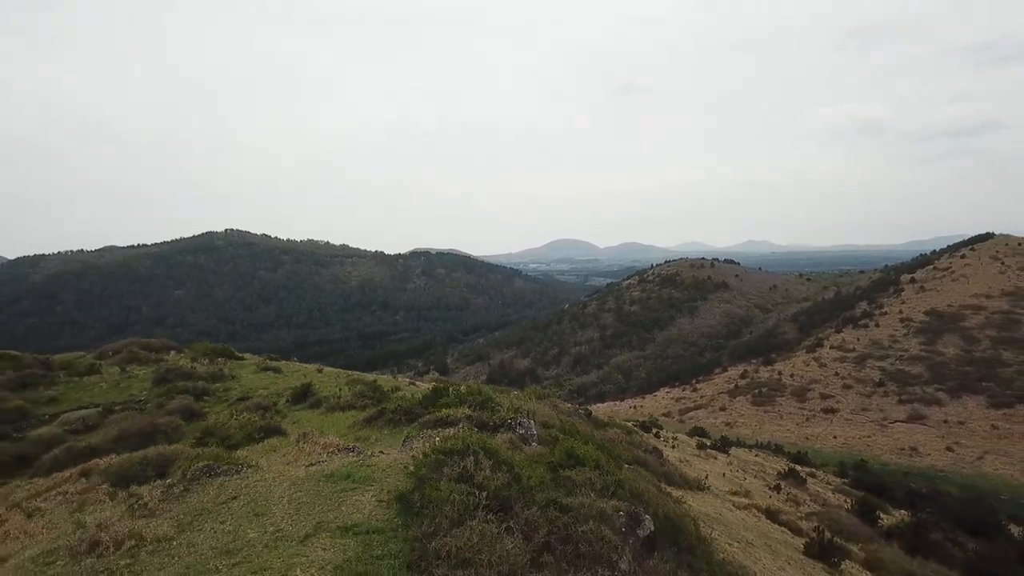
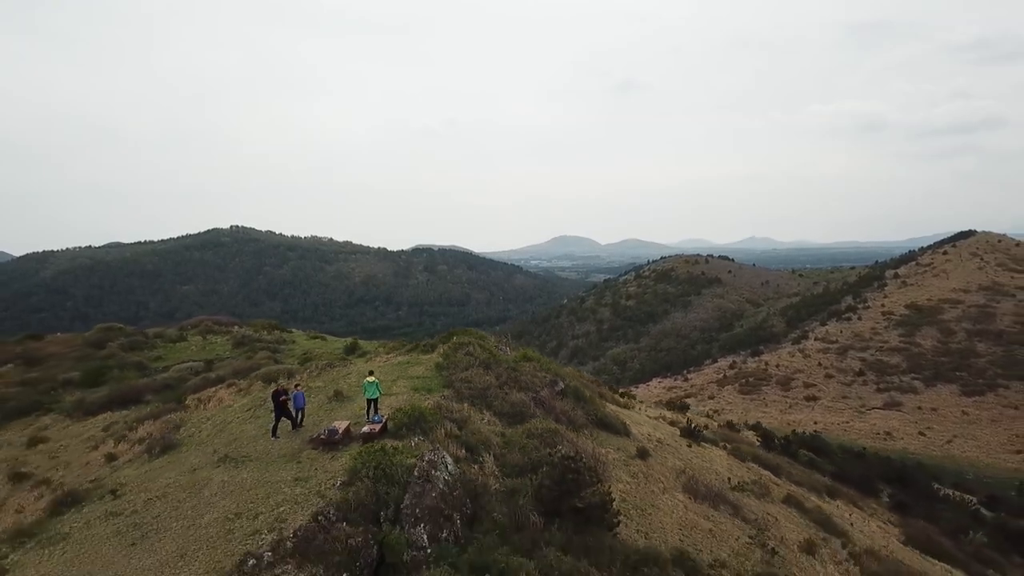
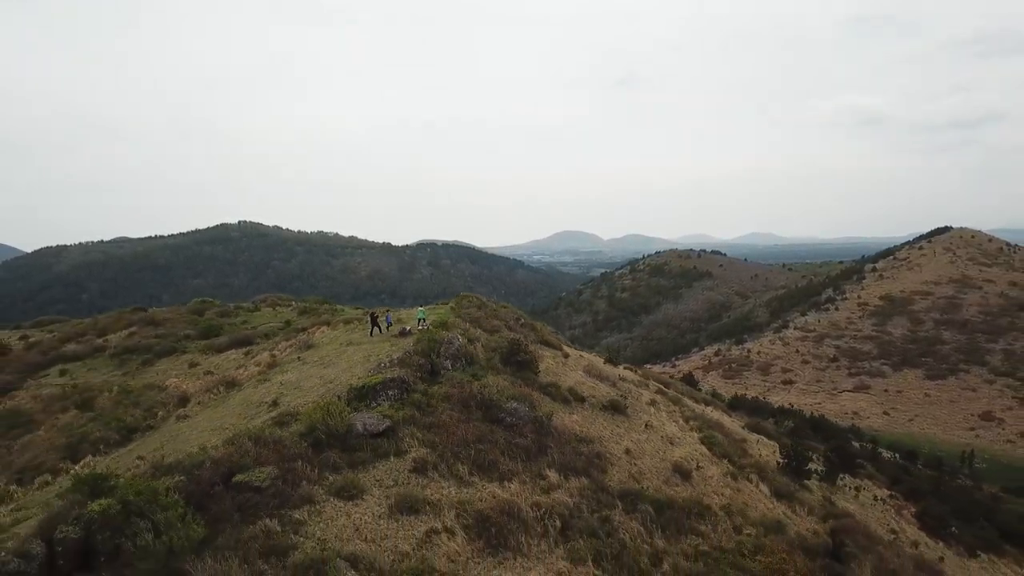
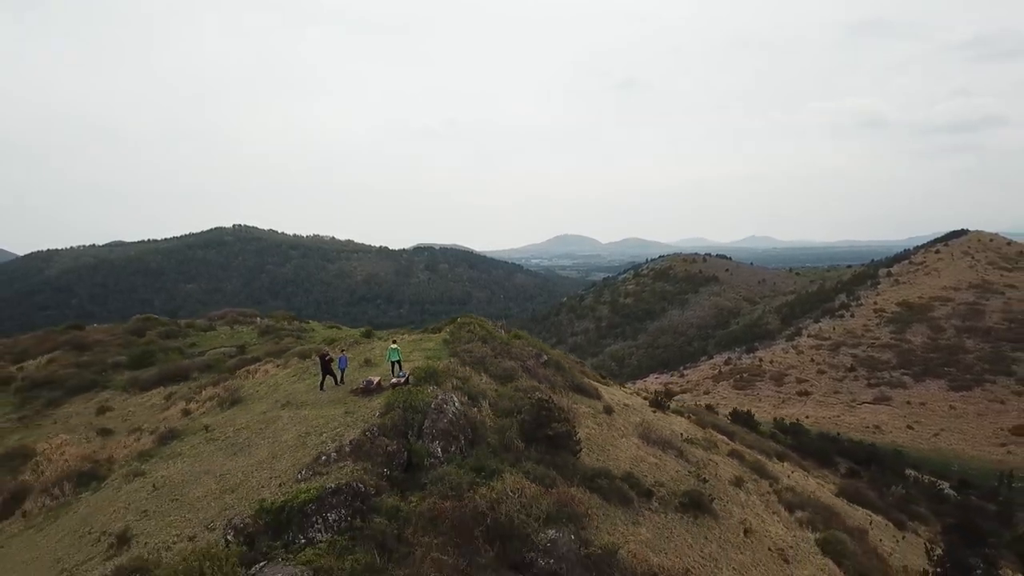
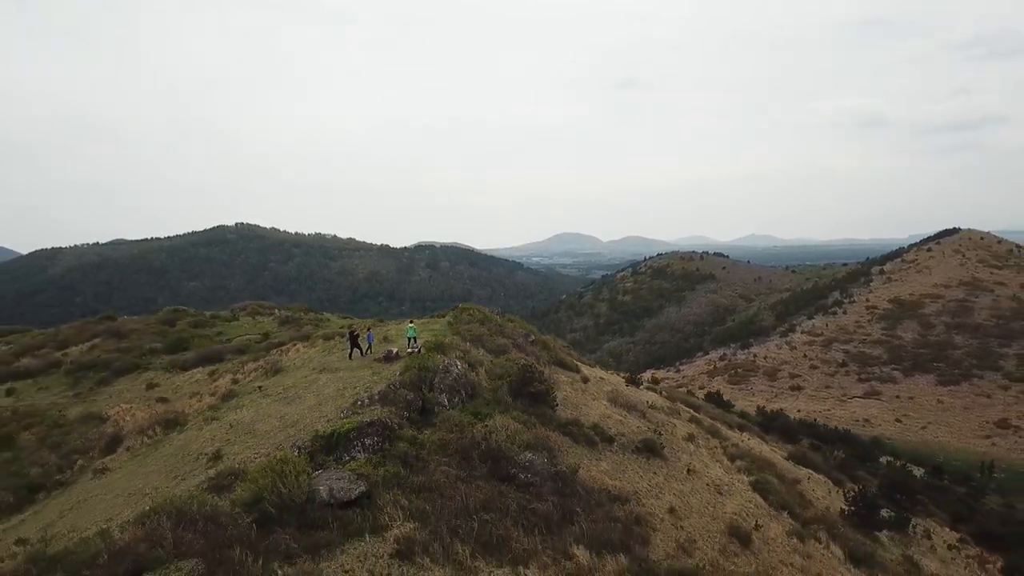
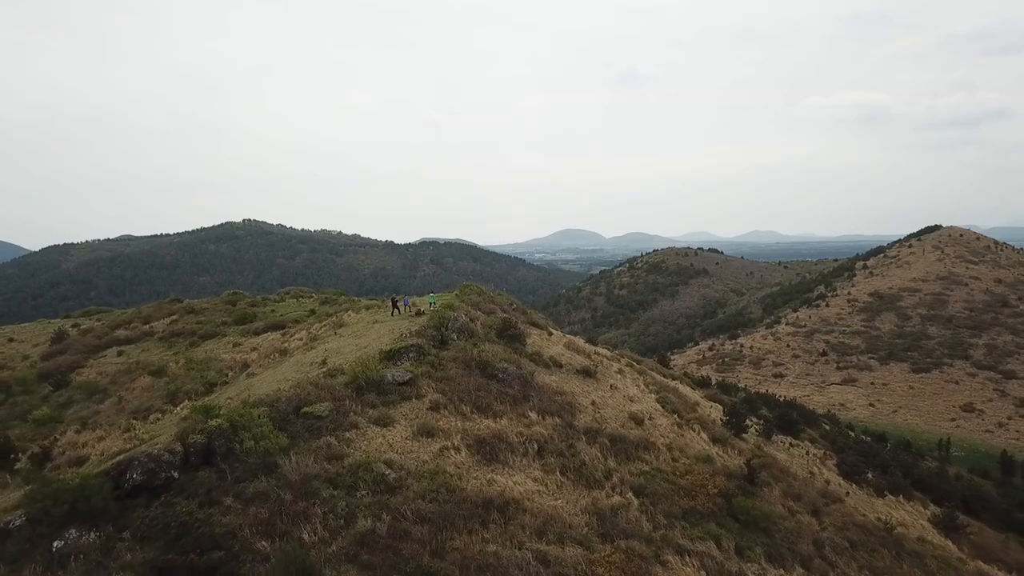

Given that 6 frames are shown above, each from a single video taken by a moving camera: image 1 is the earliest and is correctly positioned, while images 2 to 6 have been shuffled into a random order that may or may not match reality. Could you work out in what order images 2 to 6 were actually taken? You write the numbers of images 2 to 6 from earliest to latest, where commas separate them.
2, 4, 5, 3, 6
